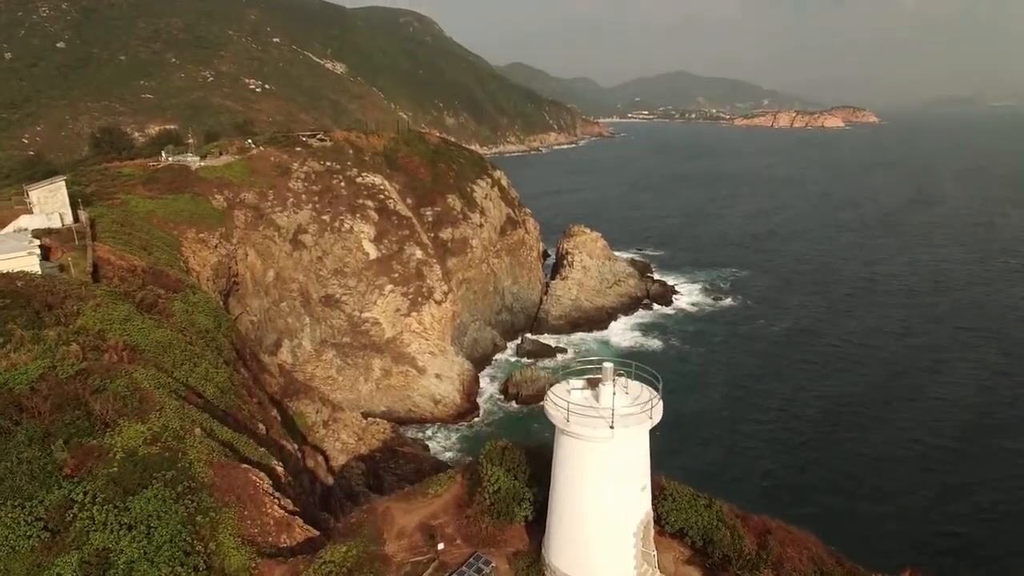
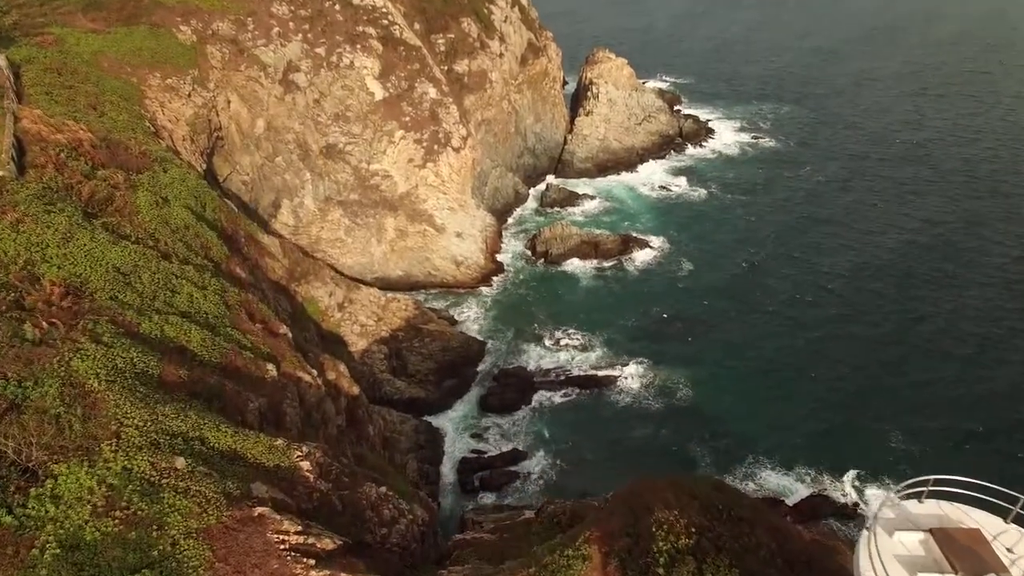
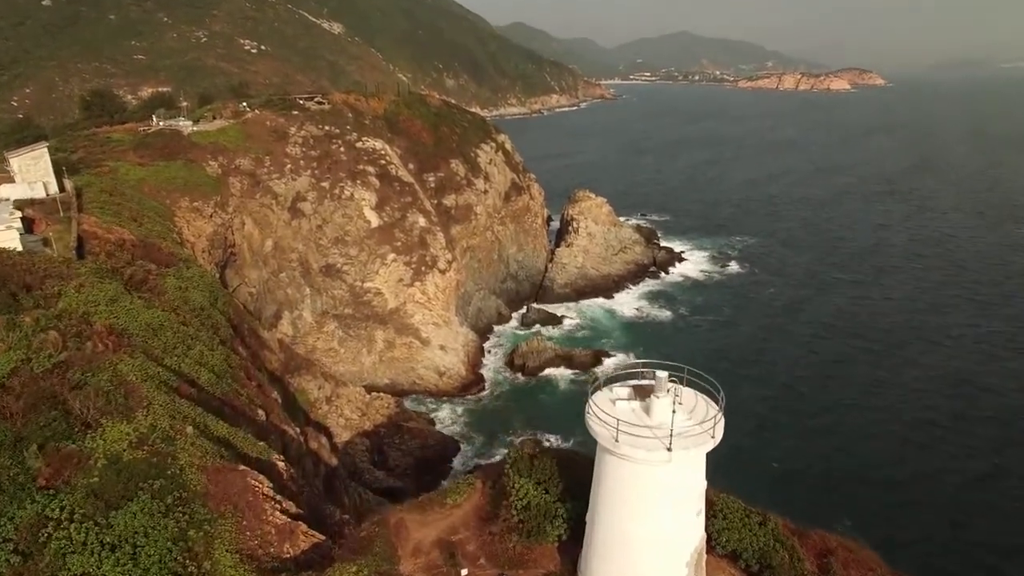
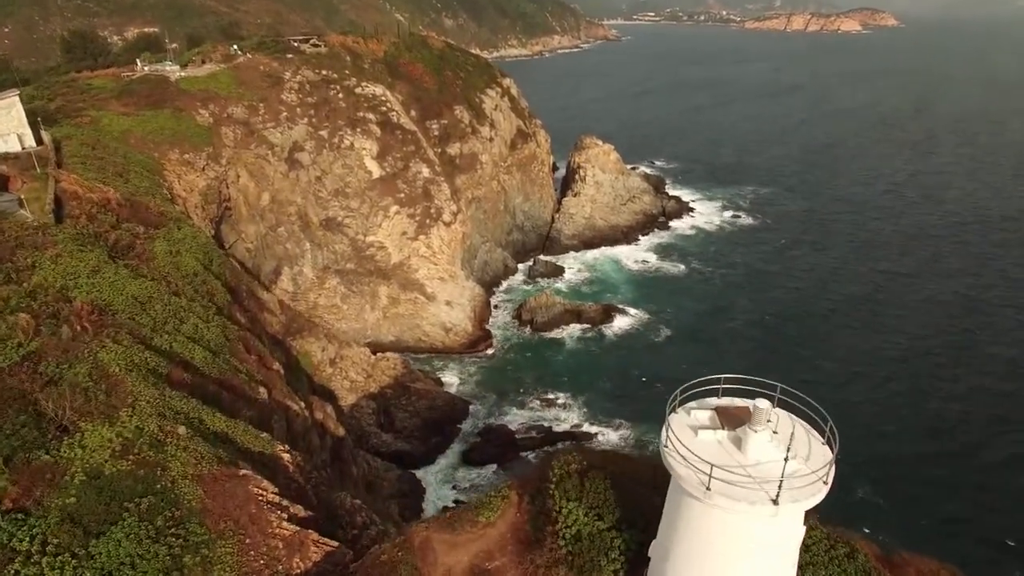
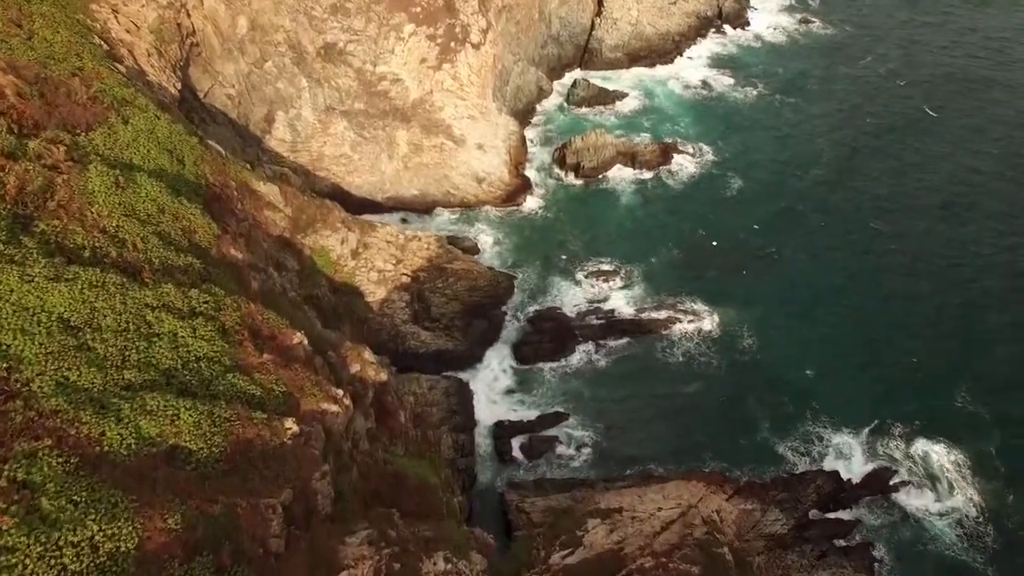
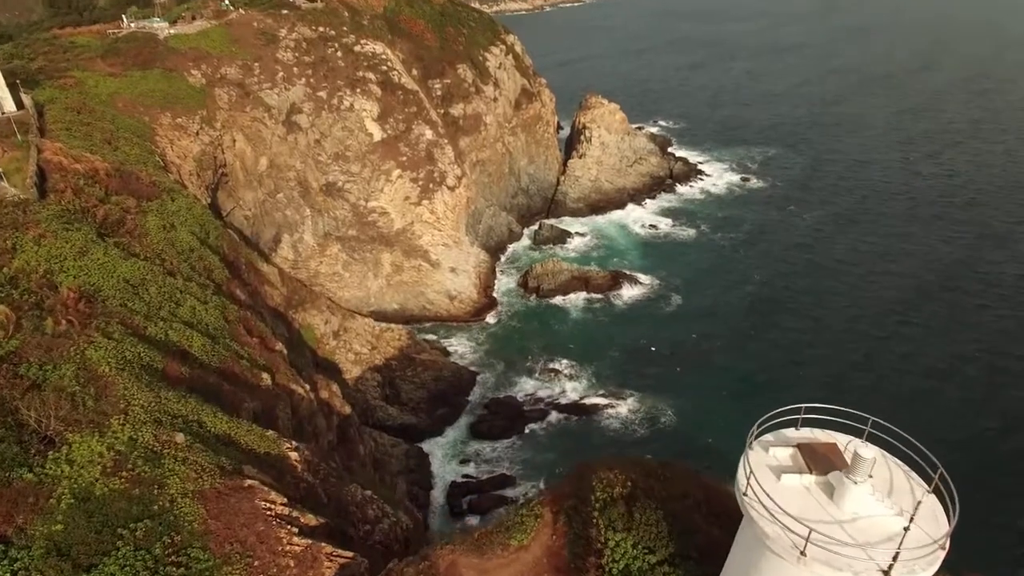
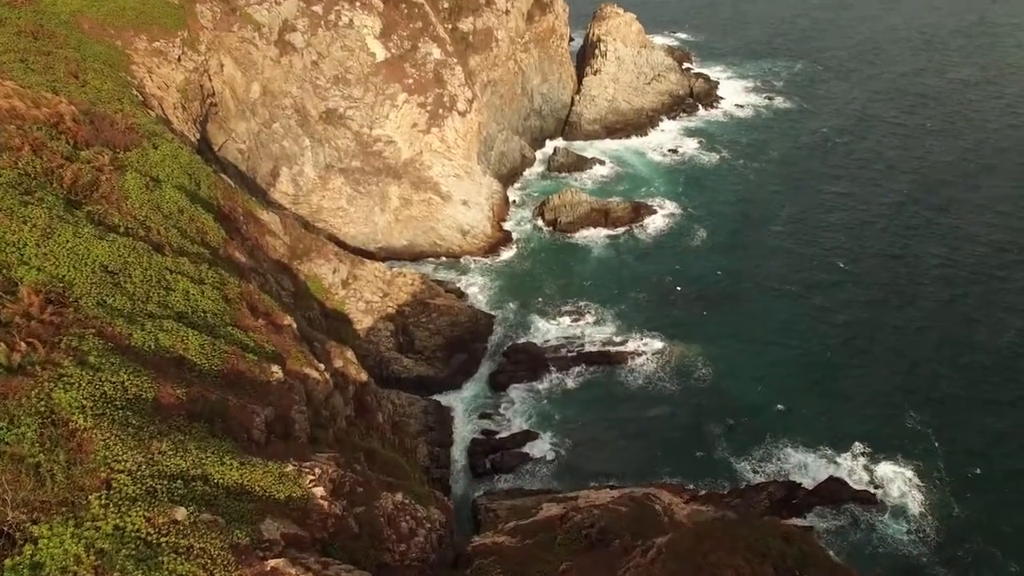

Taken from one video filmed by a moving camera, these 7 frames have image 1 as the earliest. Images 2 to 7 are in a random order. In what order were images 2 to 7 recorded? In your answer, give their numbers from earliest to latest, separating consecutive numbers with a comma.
3, 4, 6, 2, 7, 5
